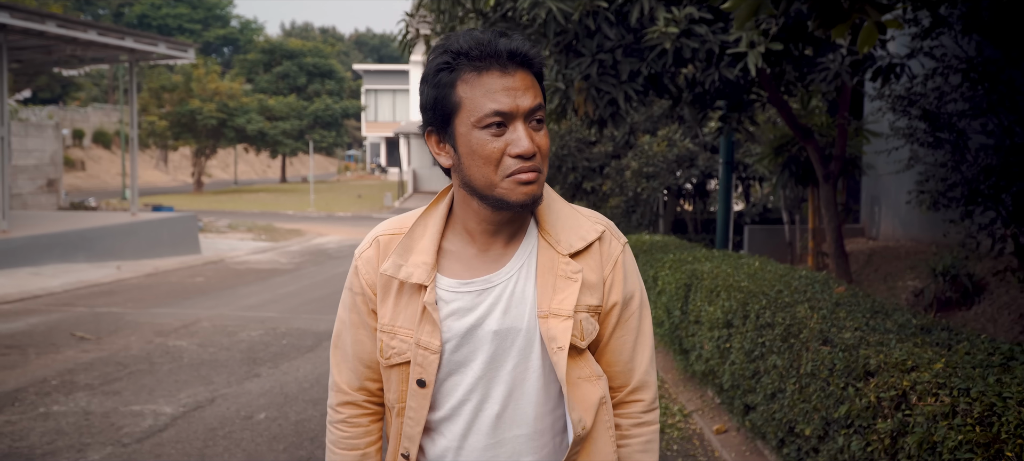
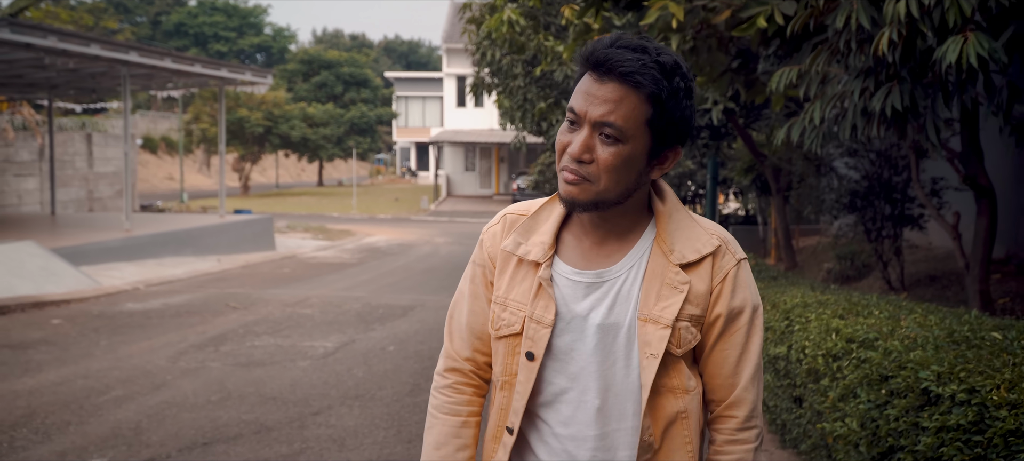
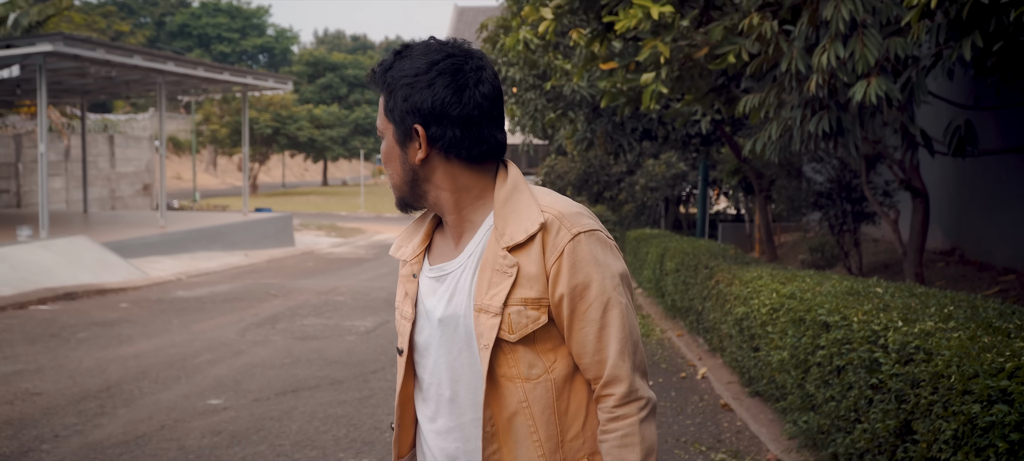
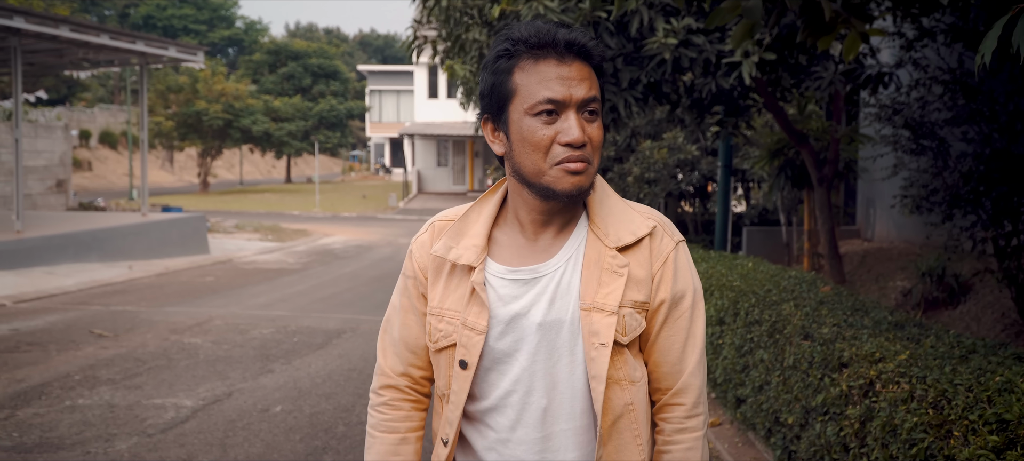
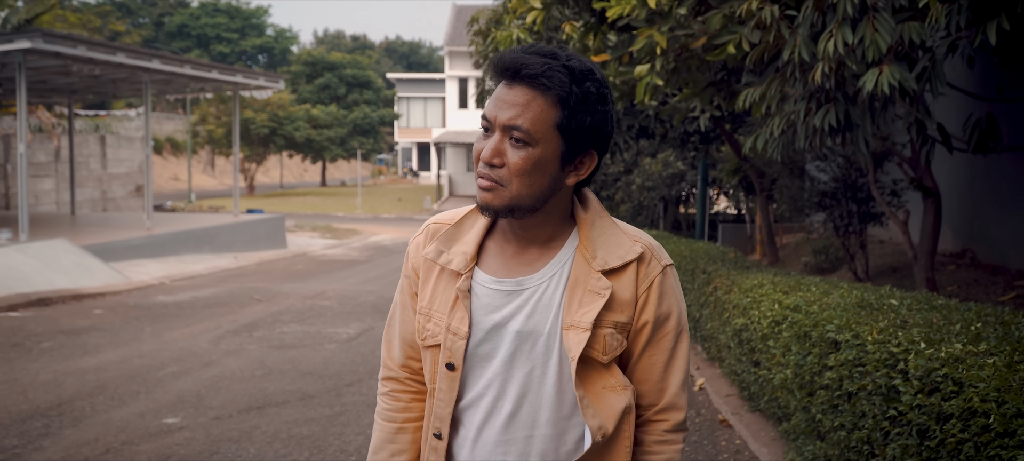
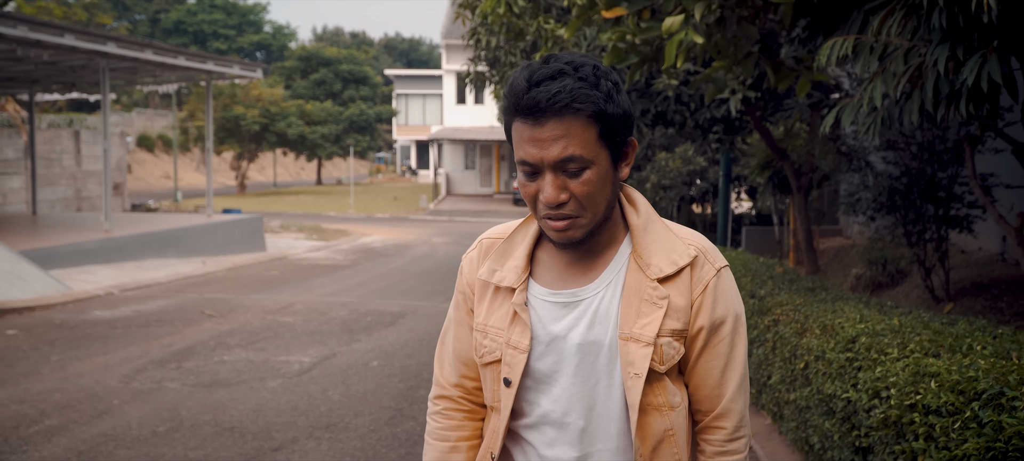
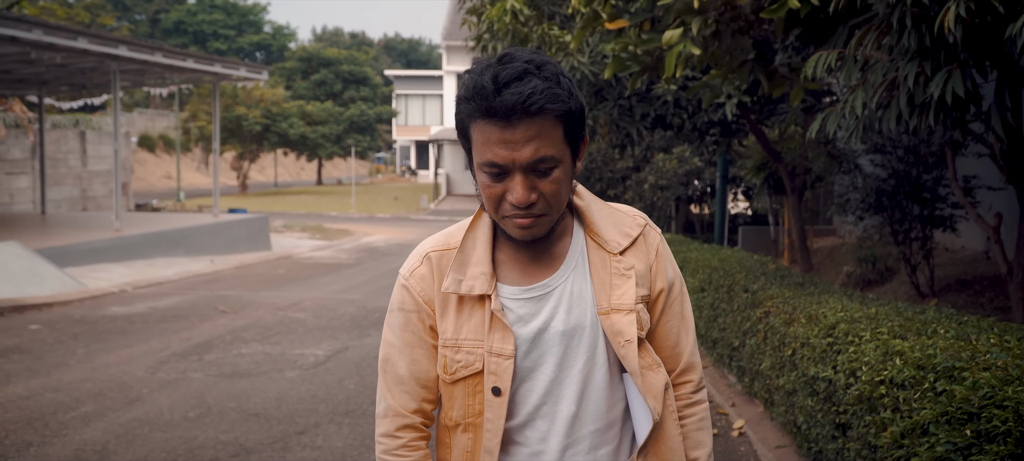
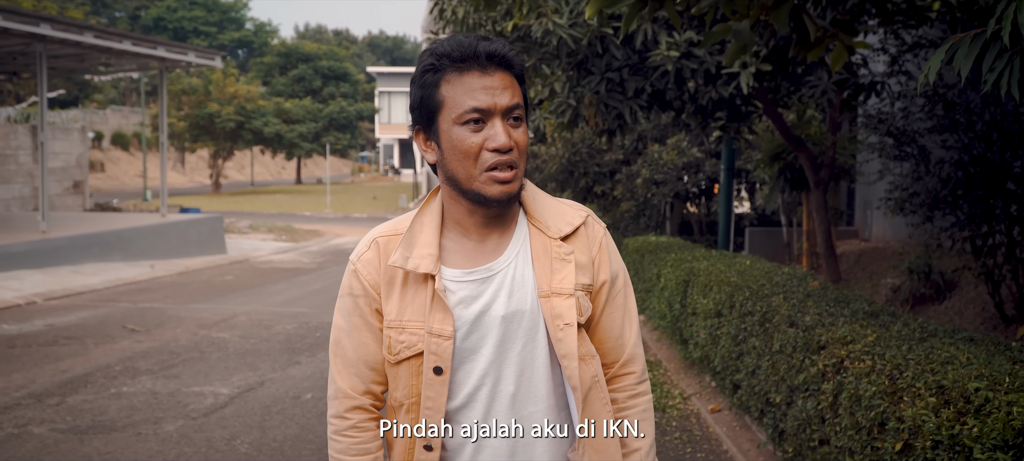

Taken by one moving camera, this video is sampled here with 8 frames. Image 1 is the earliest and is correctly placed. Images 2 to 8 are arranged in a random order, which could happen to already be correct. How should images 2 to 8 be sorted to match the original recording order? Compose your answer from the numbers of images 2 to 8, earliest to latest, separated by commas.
4, 8, 6, 7, 2, 5, 3
